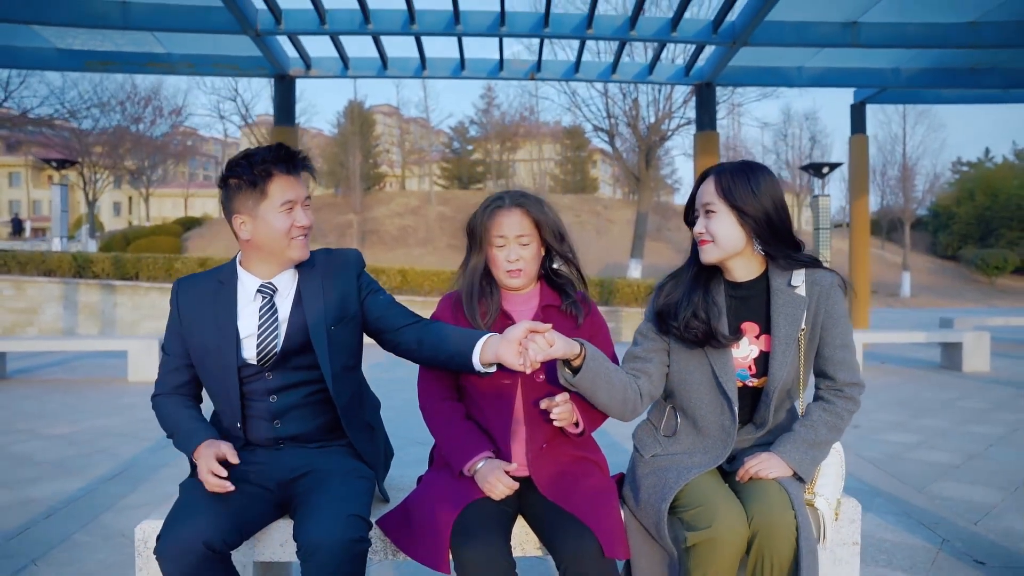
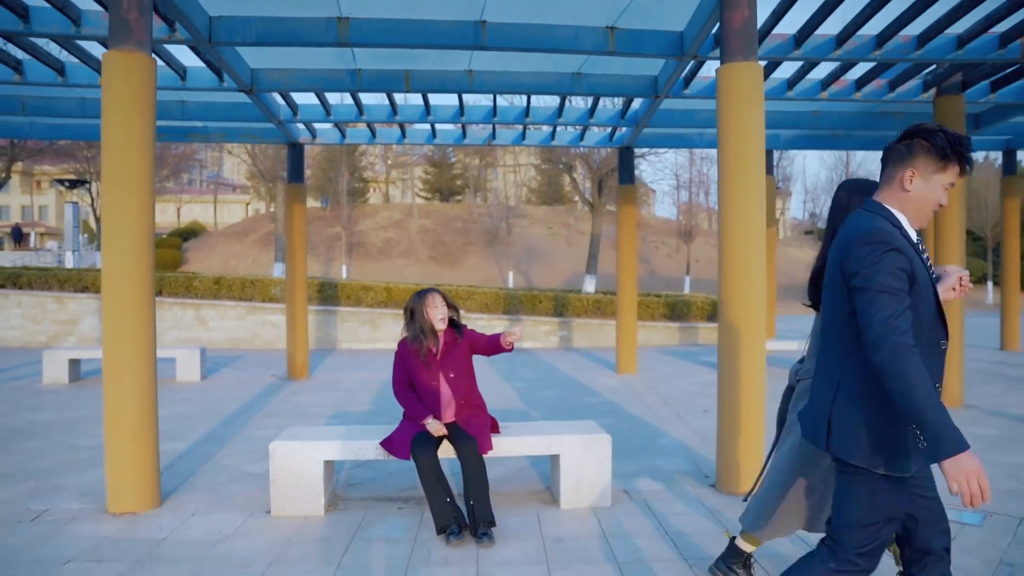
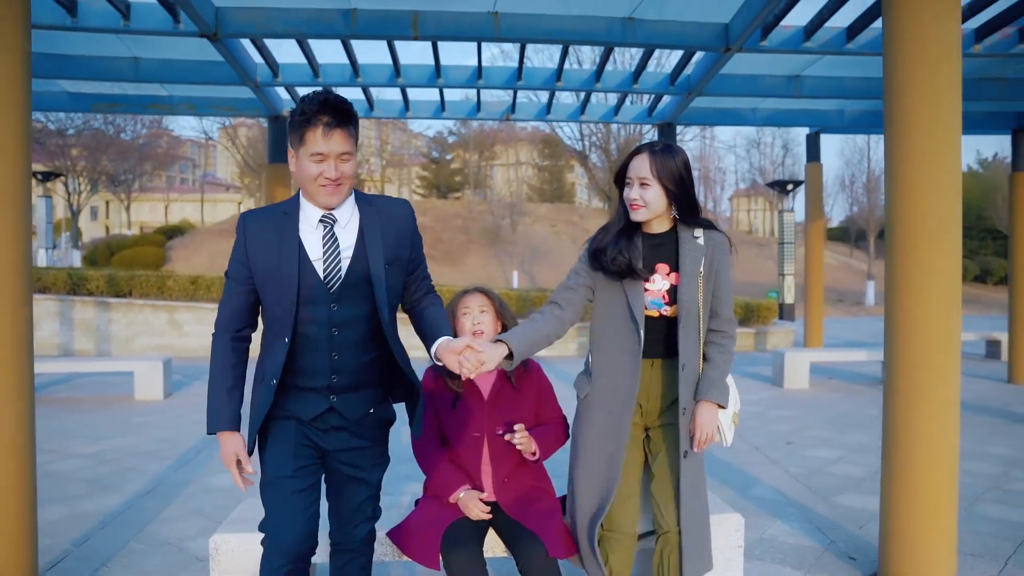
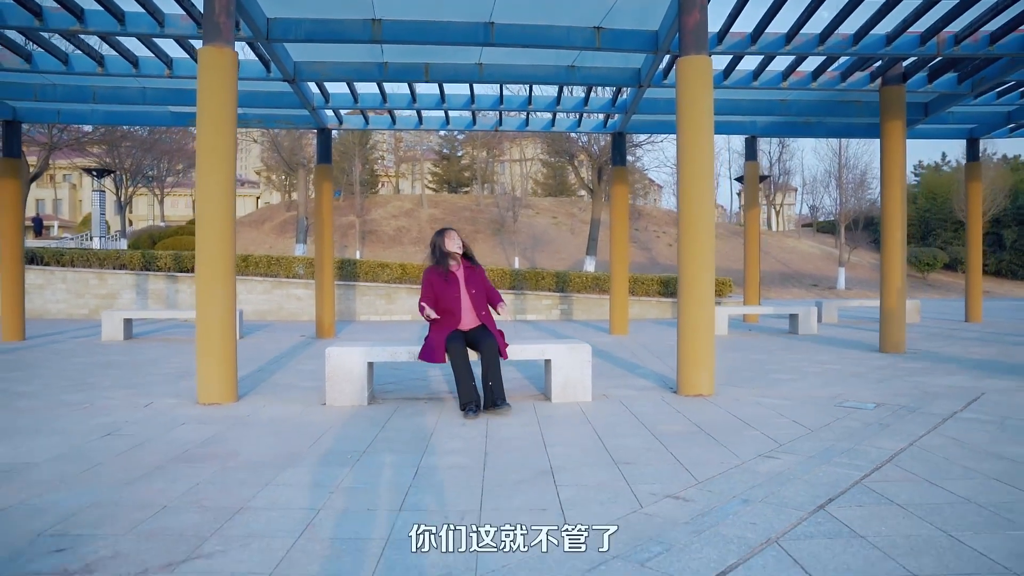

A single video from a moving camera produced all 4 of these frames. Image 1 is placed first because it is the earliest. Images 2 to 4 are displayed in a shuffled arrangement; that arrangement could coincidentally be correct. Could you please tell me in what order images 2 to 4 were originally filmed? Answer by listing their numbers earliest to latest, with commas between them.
3, 2, 4
